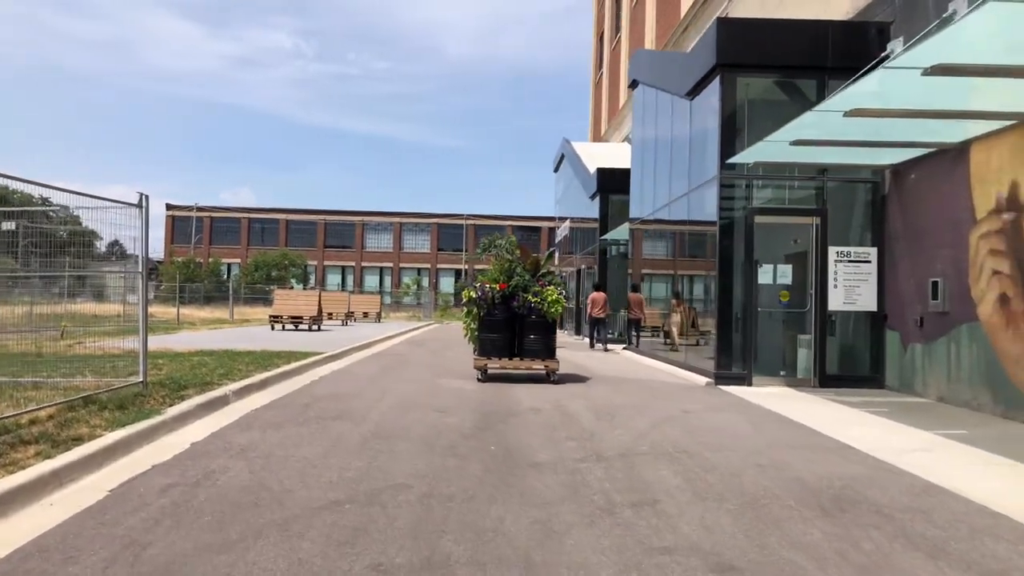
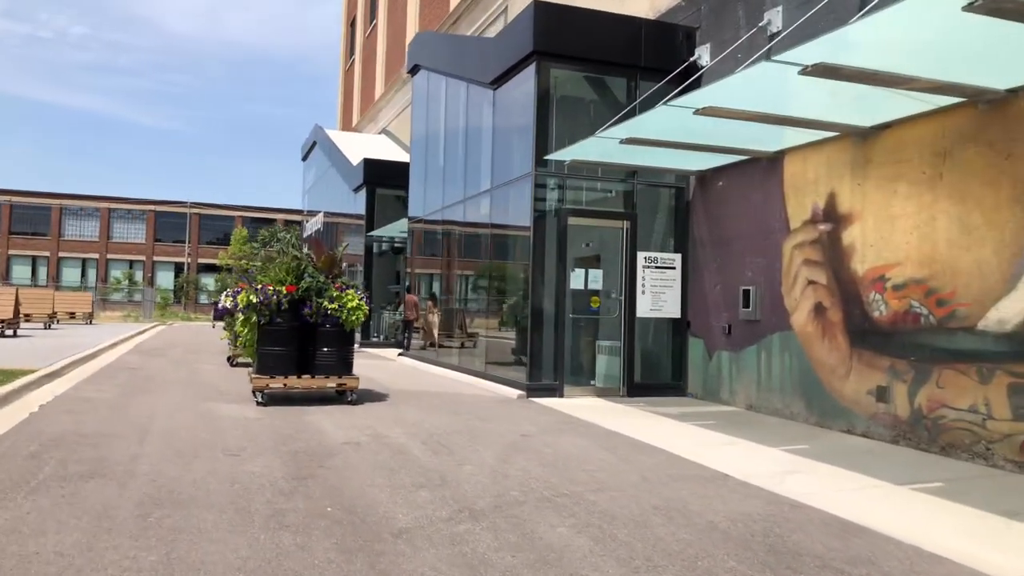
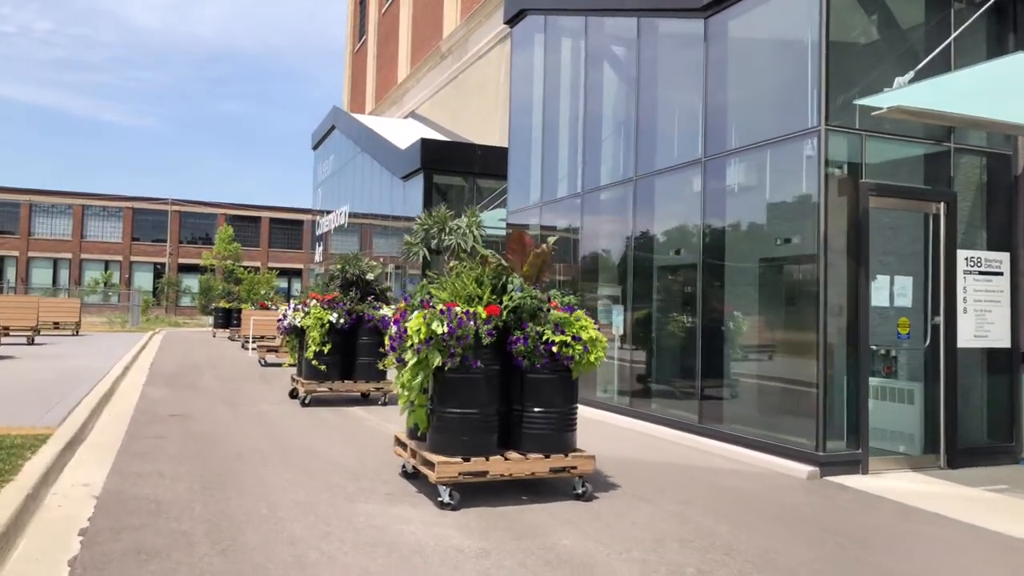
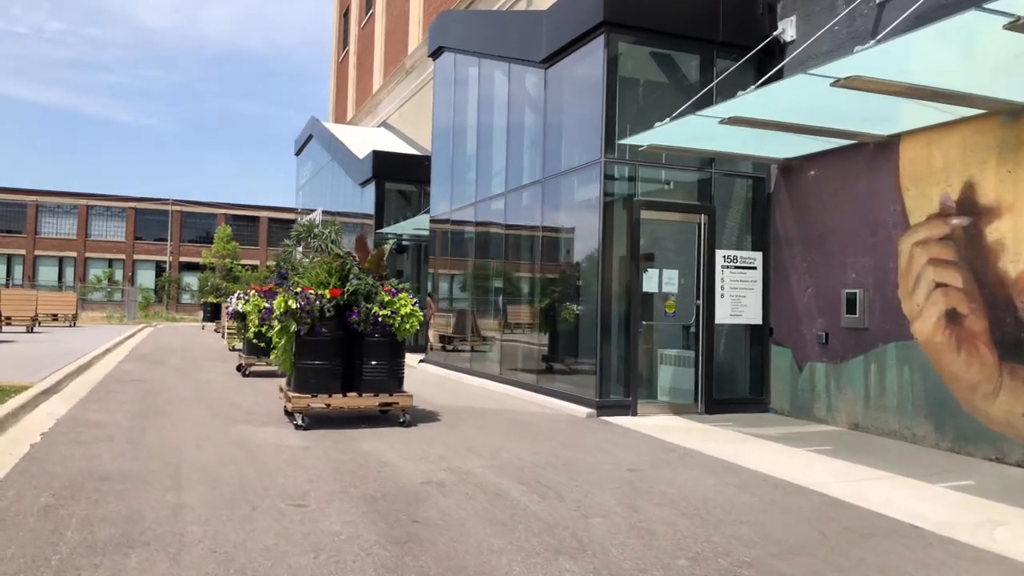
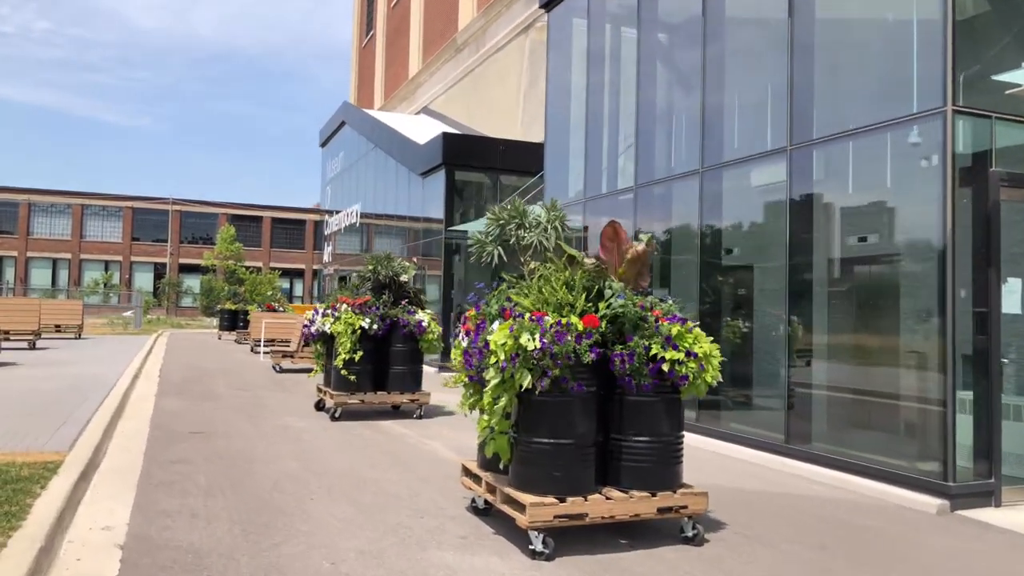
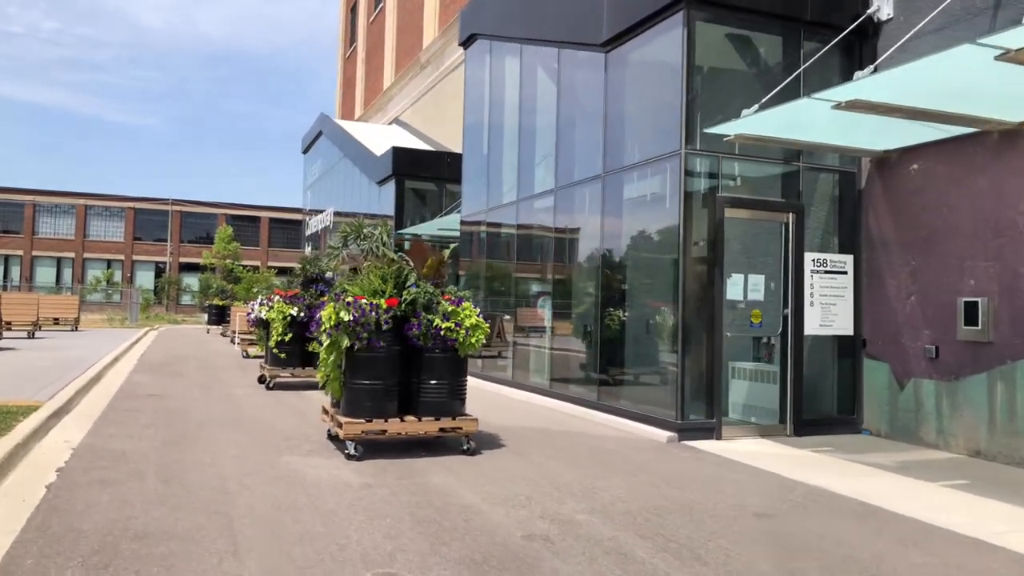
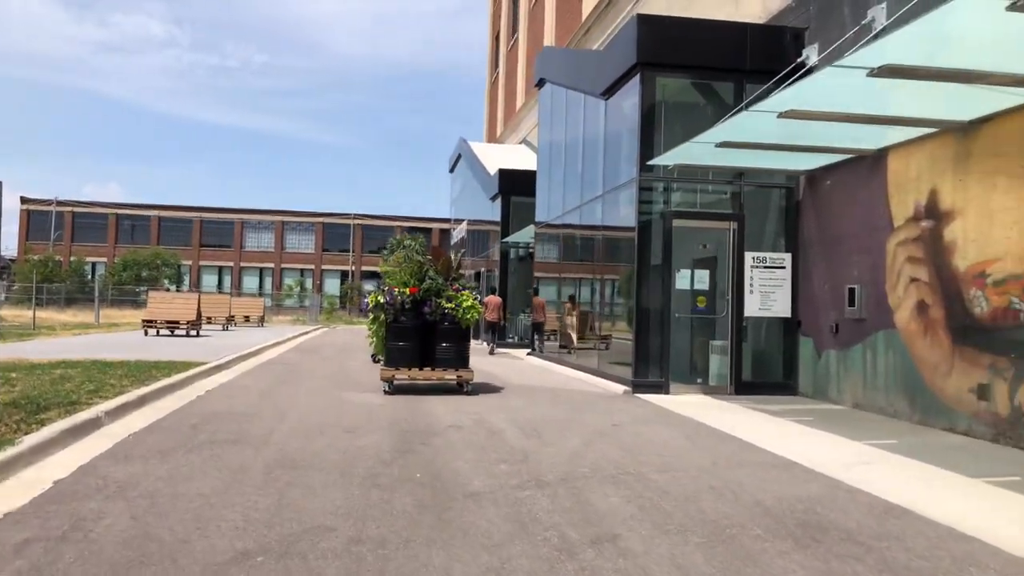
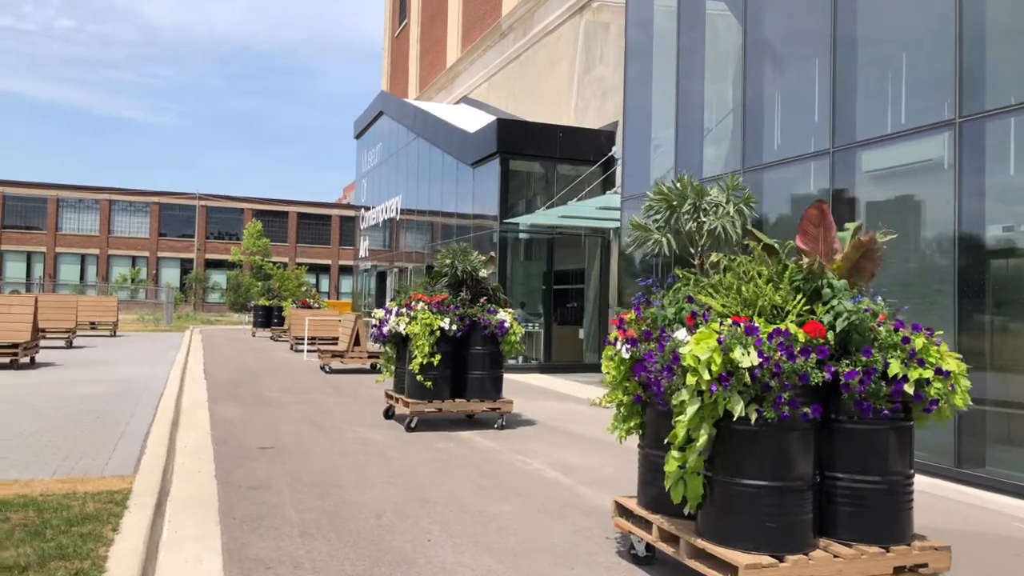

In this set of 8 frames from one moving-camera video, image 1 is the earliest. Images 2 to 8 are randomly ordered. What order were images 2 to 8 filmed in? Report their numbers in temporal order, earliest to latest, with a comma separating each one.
7, 2, 4, 6, 3, 5, 8
